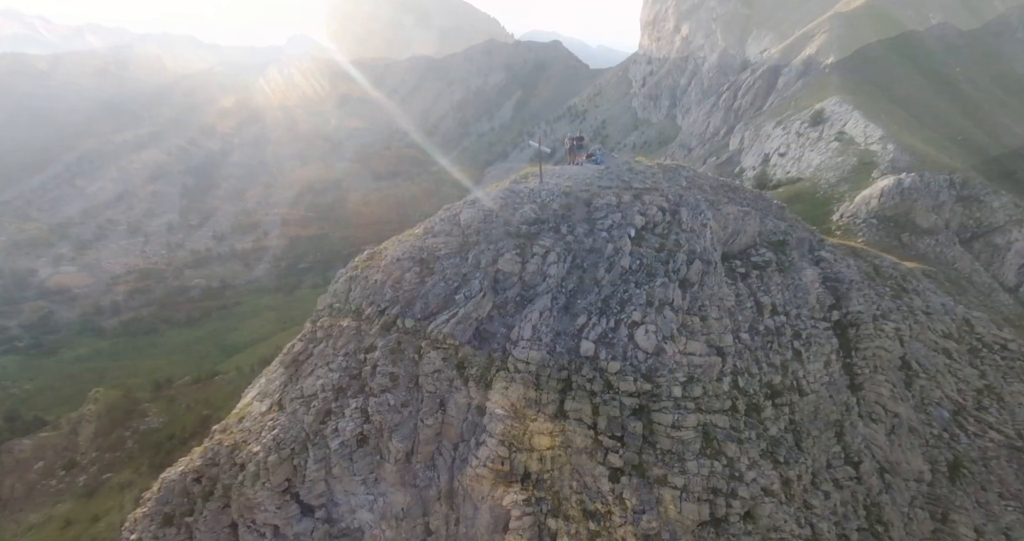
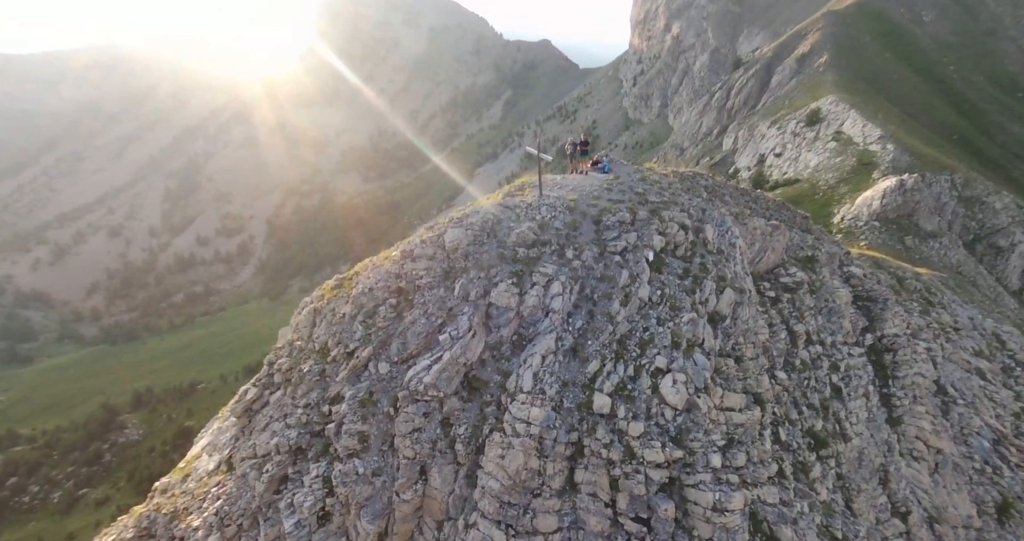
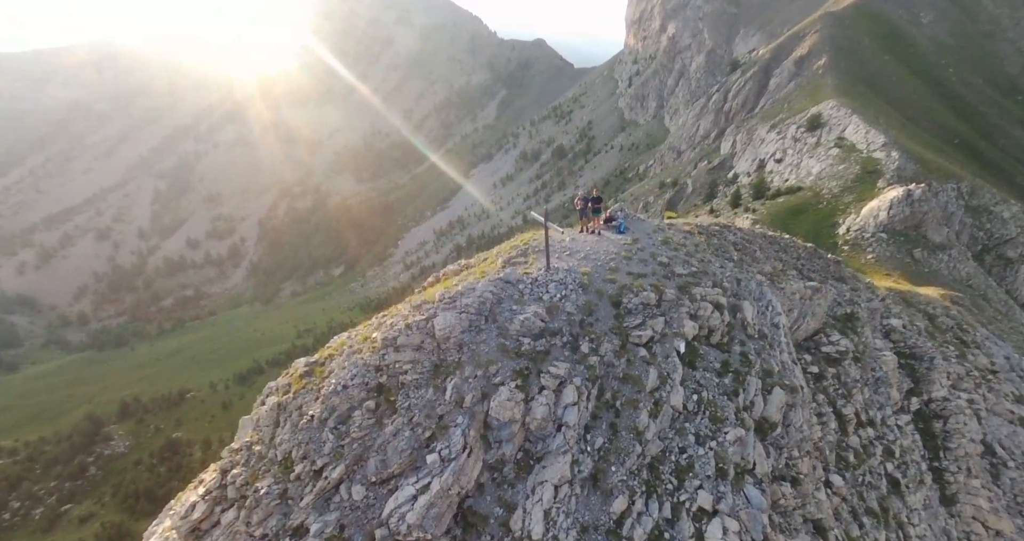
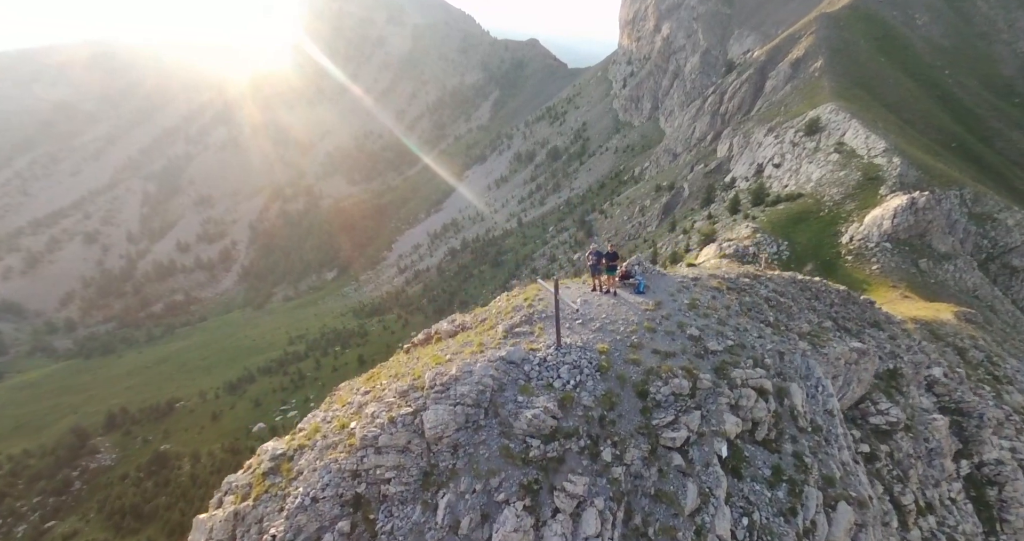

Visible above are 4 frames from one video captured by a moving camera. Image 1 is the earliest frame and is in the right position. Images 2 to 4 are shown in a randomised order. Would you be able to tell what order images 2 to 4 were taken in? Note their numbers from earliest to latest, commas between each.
2, 3, 4
